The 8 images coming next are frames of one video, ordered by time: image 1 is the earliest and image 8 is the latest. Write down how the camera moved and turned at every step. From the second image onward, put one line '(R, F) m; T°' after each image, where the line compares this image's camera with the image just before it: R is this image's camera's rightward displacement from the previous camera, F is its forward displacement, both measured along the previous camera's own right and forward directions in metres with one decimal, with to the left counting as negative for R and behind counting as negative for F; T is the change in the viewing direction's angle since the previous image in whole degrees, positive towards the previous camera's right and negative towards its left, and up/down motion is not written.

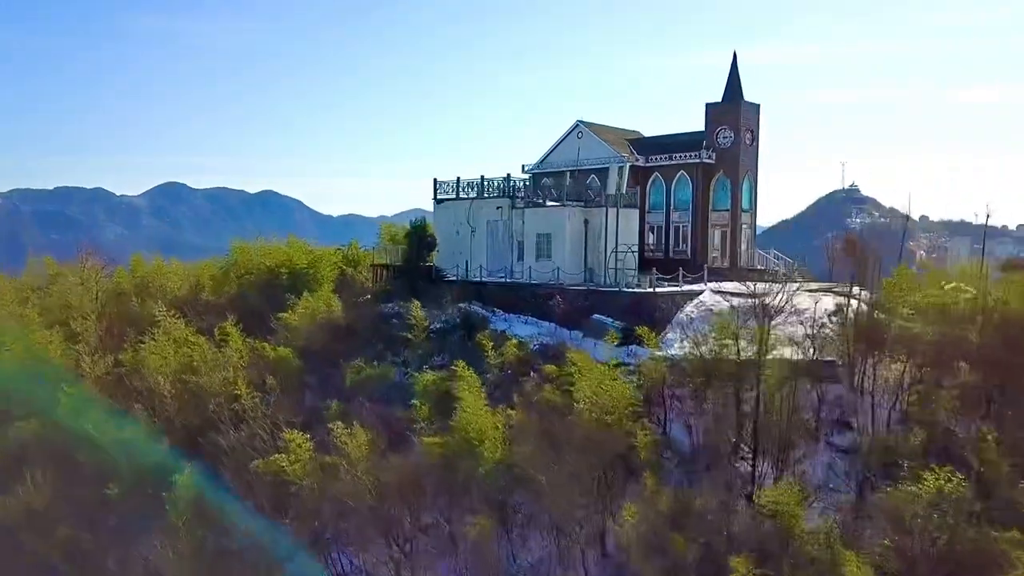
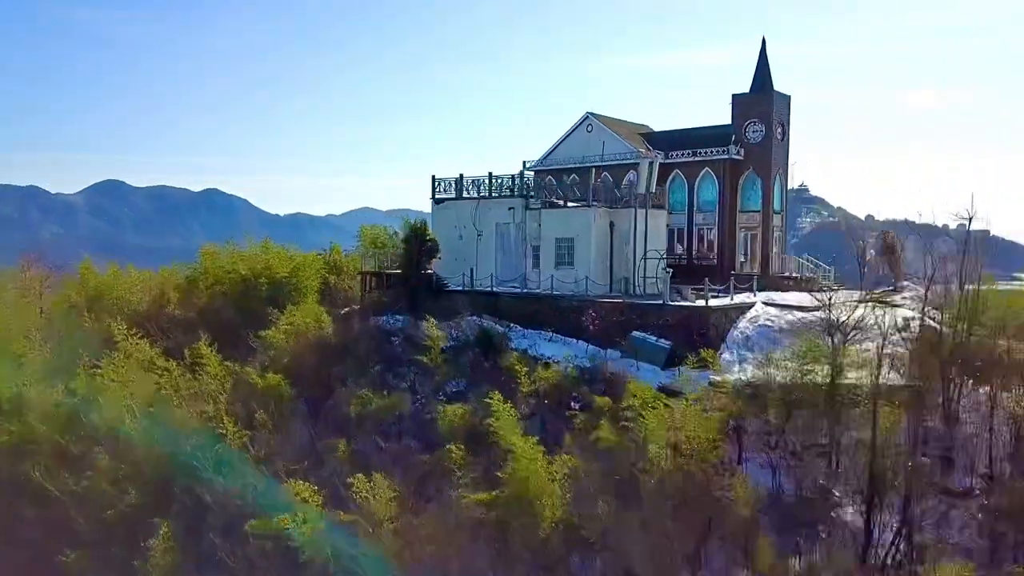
(-2.3, +3.8) m; +4°
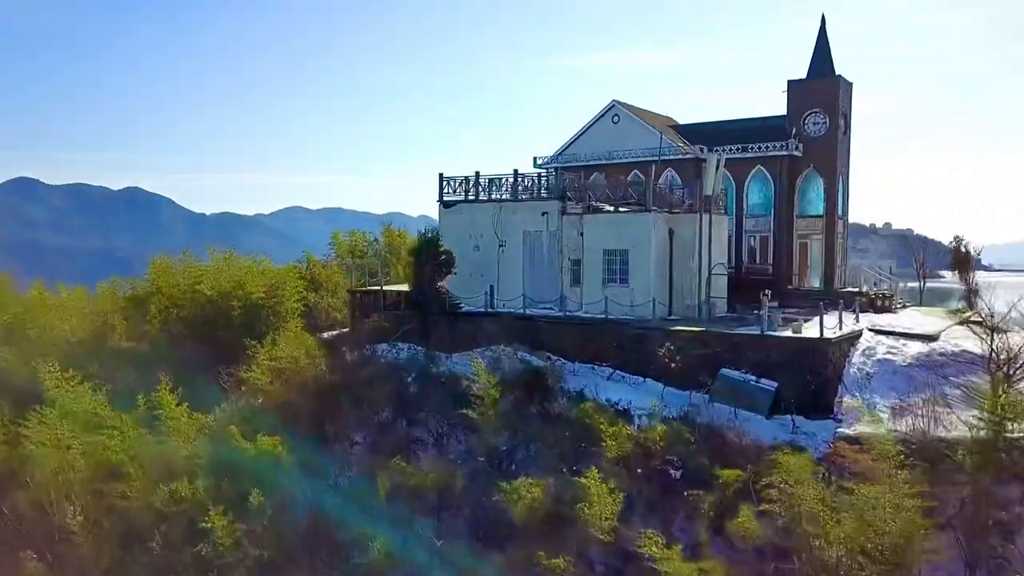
(-2.9, +5.3) m; +5°
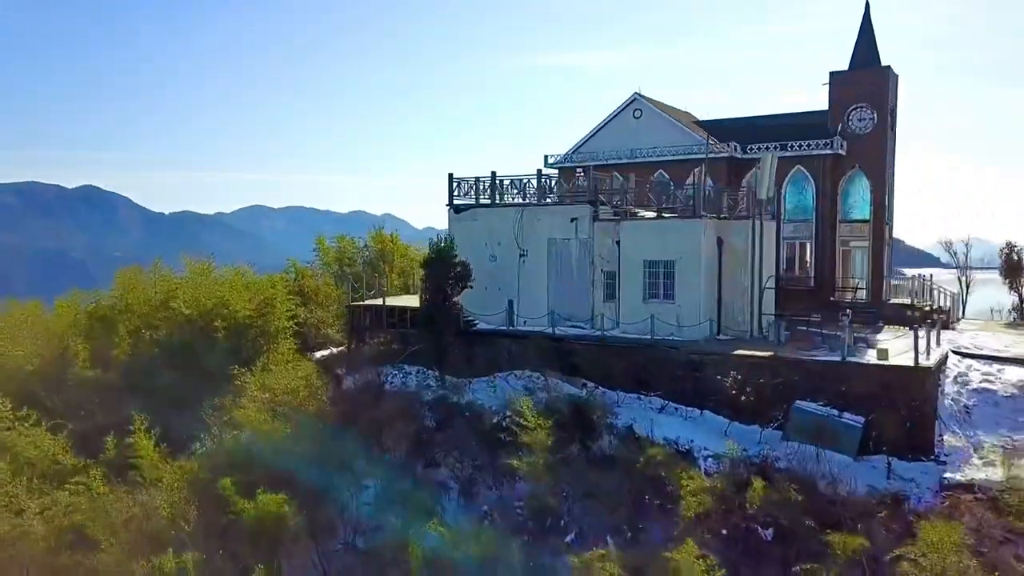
(-1.6, +2.9) m; +2°
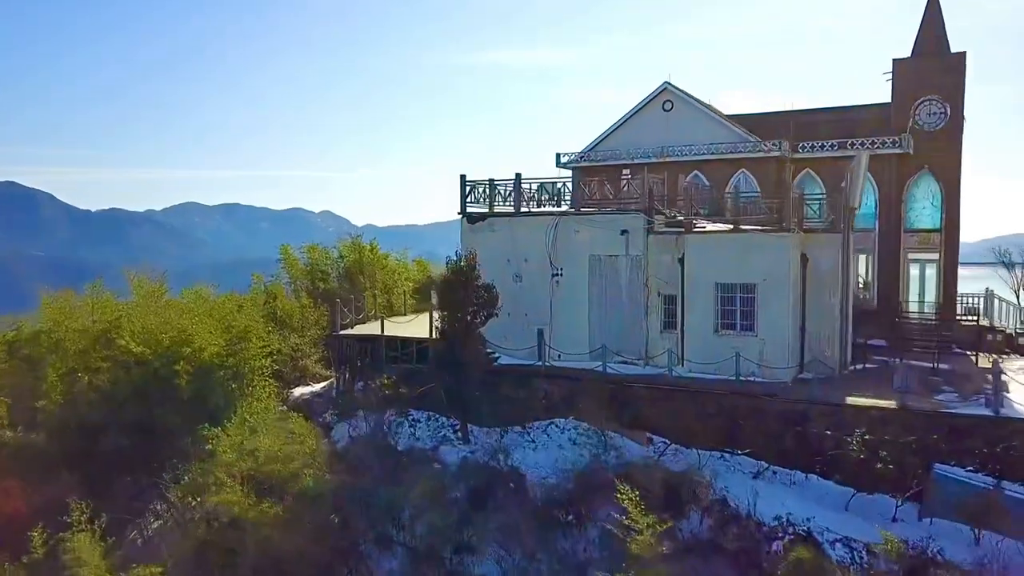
(-2.0, +4.0) m; +4°
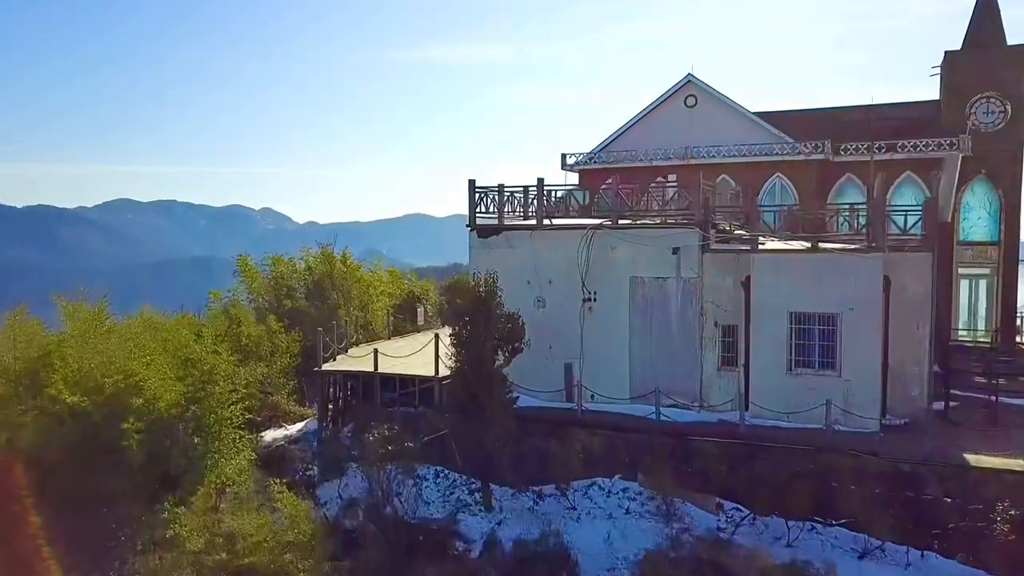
(-1.5, +3.1) m; +4°
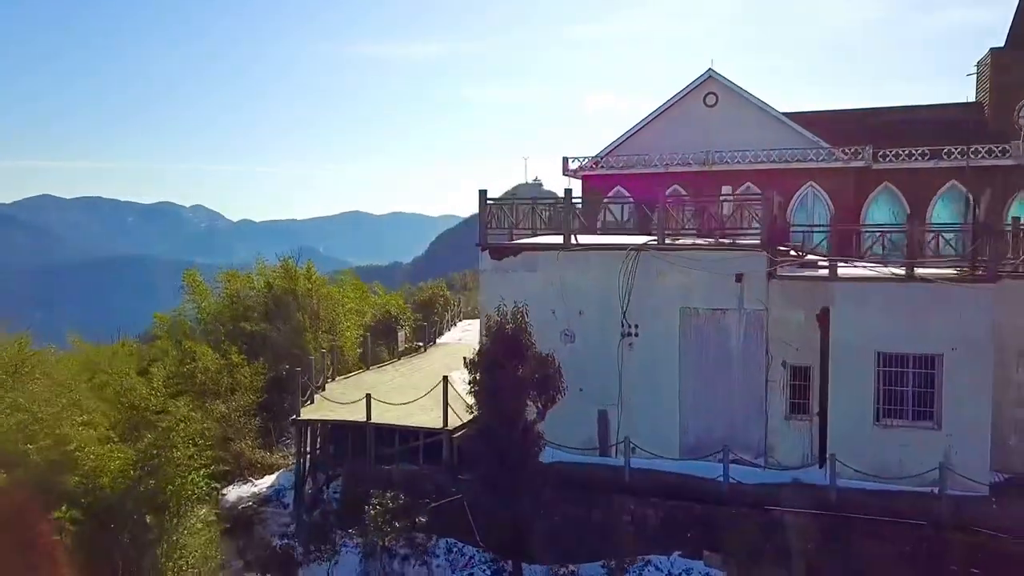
(-1.3, +2.6) m; +4°
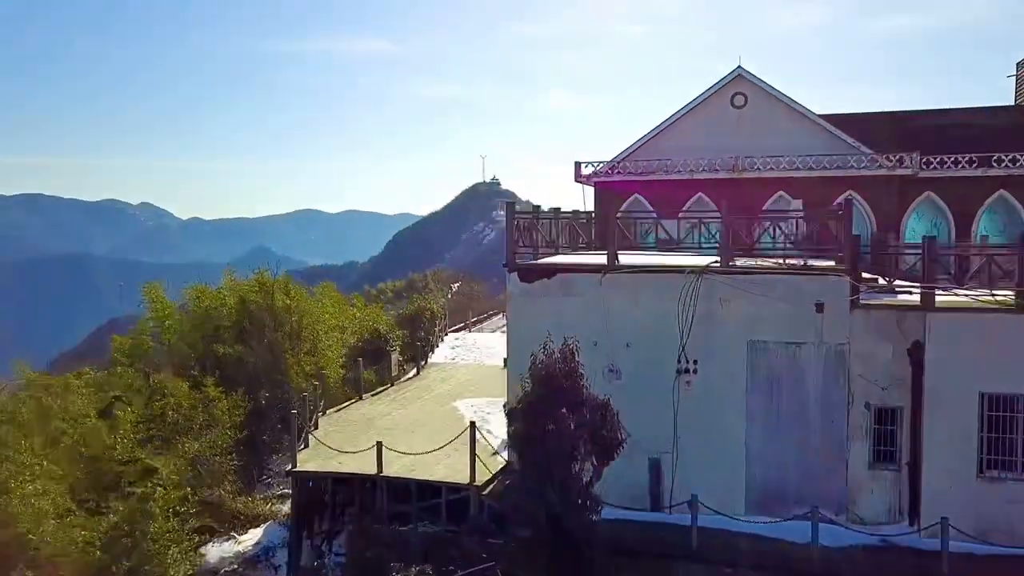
(-1.1, +1.9) m; +3°
